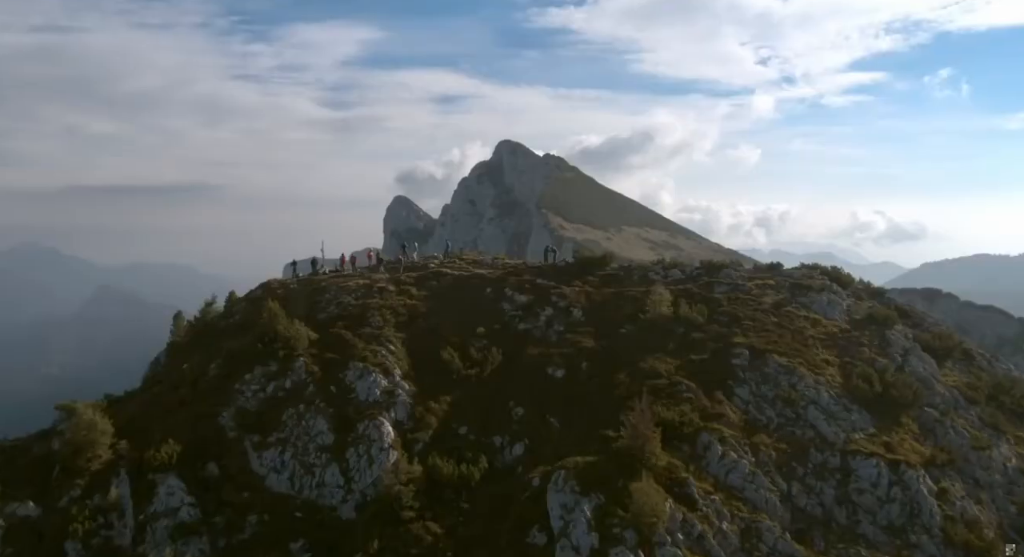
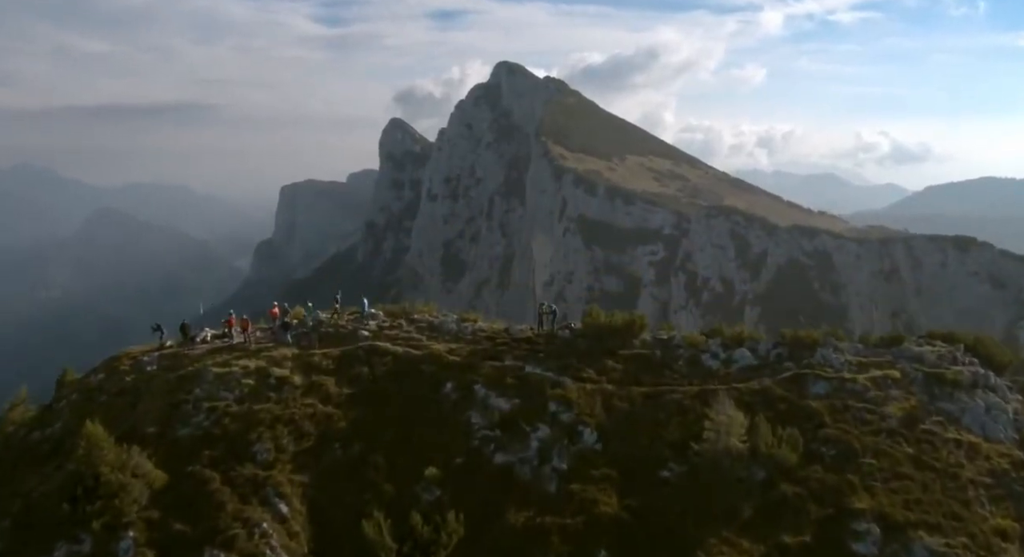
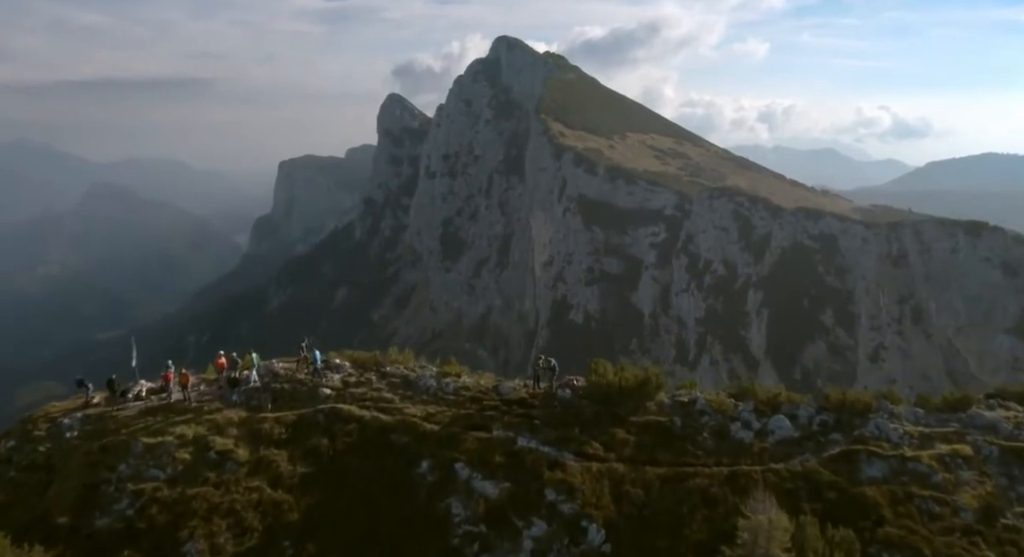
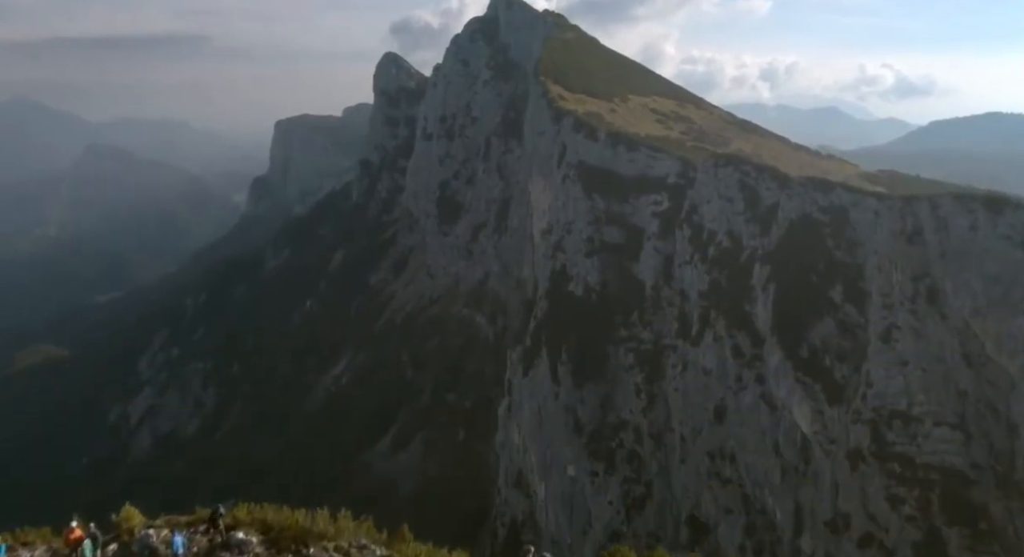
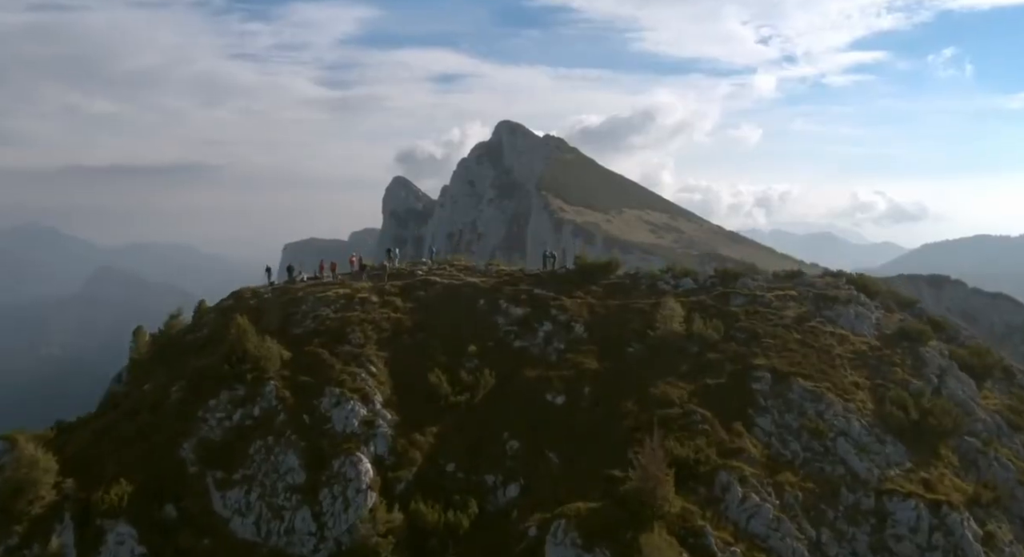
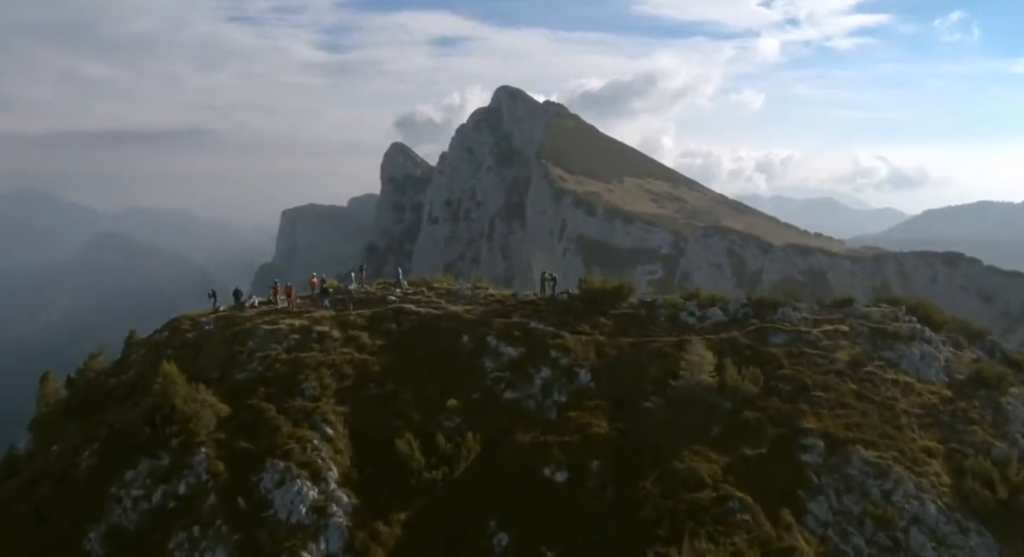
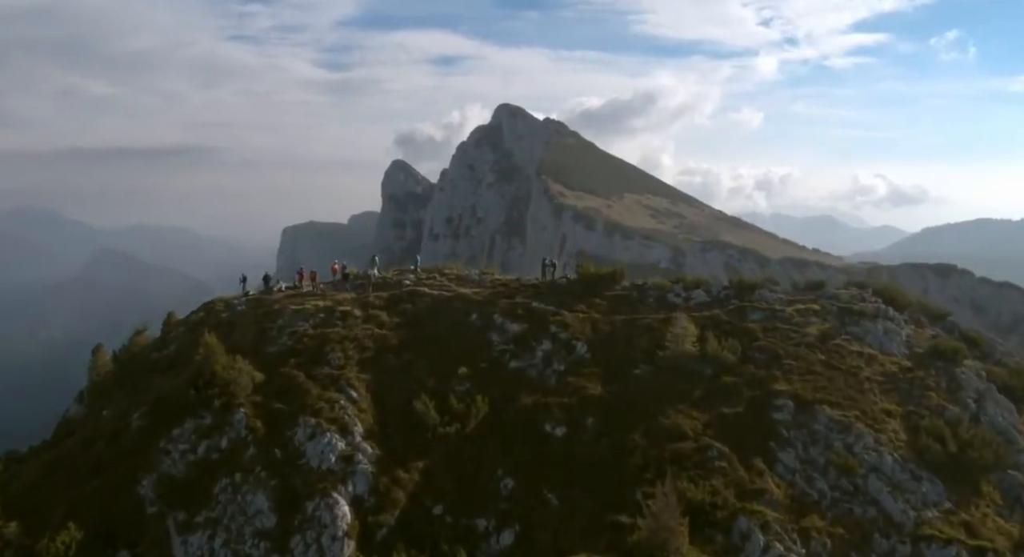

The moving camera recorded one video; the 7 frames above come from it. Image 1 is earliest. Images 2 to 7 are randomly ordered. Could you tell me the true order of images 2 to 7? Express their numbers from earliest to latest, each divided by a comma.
5, 7, 6, 2, 3, 4
